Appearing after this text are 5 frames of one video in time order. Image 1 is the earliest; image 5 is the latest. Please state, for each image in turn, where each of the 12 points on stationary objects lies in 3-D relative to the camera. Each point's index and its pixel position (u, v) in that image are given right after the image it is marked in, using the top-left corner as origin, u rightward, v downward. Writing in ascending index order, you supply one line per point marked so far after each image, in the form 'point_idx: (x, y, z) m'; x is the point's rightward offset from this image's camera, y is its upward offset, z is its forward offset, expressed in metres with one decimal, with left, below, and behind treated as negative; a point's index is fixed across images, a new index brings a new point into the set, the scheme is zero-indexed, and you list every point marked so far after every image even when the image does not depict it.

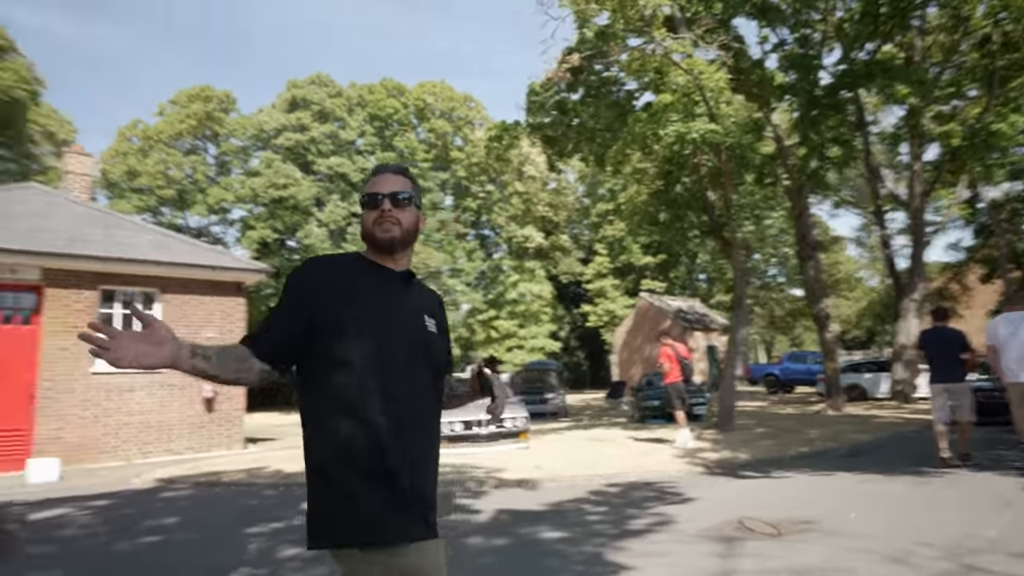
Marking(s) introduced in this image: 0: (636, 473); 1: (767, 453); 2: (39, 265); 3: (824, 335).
0: (+1.9, -2.8, +9.5) m
1: (+4.4, -2.9, +11.0) m
2: (-10.0, +0.5, +13.3) m
3: (+9.6, -1.4, +19.4) m
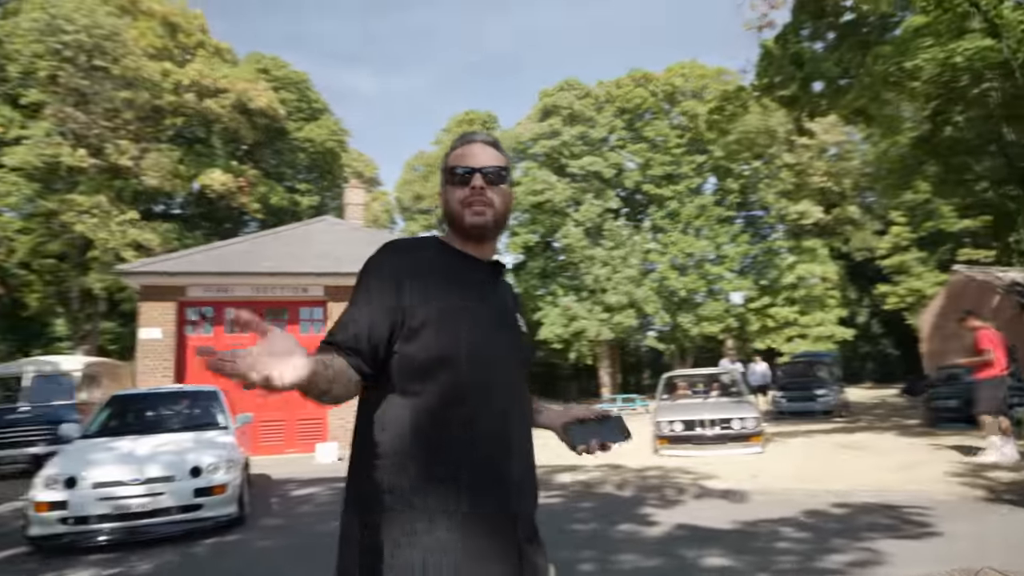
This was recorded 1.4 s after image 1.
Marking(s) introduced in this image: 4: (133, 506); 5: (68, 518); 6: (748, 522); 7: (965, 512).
0: (+4.5, -2.5, +7.7) m
1: (+7.4, -2.4, +7.9) m
2: (-4.8, +0.1, +16.1) m
3: (+15.5, -0.4, +13.3) m
4: (-3.9, -2.3, +6.5) m
5: (-4.5, -2.3, +6.4) m
6: (+2.5, -2.5, +6.7) m
7: (+4.8, -2.4, +6.8) m
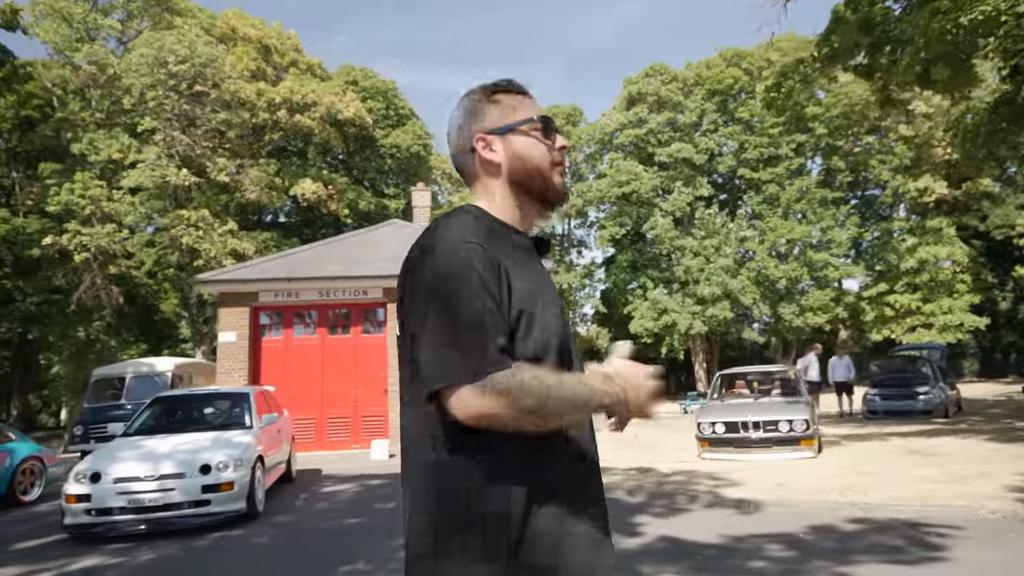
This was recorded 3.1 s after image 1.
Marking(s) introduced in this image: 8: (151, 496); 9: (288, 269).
0: (+4.3, -2.4, +6.8) m
1: (+7.3, -2.2, +6.5) m
2: (-3.5, +0.1, +16.7) m
3: (+16.1, +0.1, +10.5) m
4: (-4.1, -2.4, +7.1) m
5: (-4.7, -2.5, +7.1) m
6: (+2.2, -2.4, +6.2) m
7: (+4.5, -2.3, +5.9) m
8: (-4.1, -2.4, +7.1) m
9: (-5.9, +0.5, +16.9) m
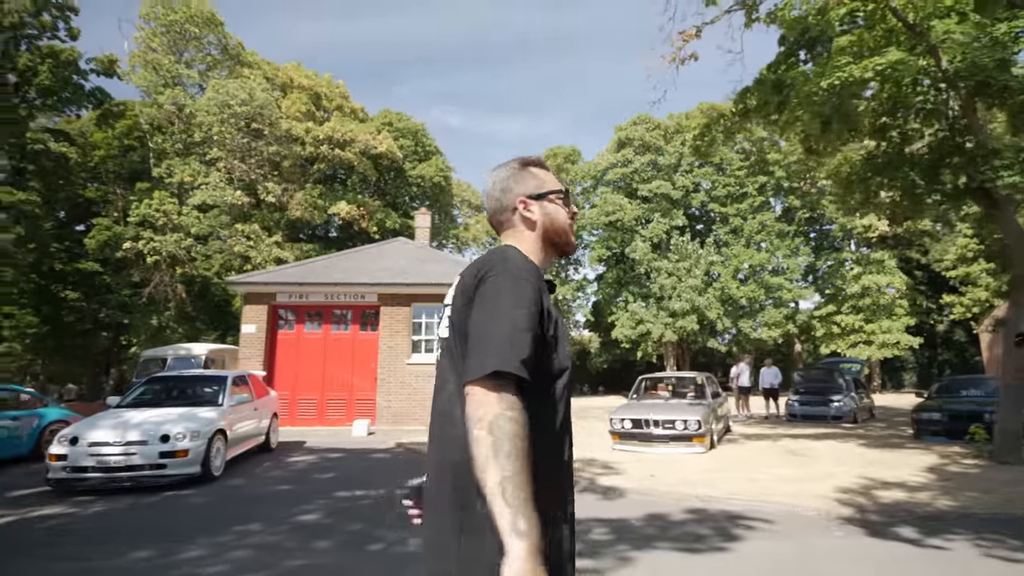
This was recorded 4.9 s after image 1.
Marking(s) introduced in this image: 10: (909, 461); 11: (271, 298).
0: (+3.0, -2.8, +7.9) m
1: (+5.9, -2.7, +7.5) m
2: (-4.2, -0.1, +18.2) m
3: (+15.0, -0.9, +11.0) m
4: (-5.4, -2.4, +8.6) m
5: (-6.0, -2.4, +8.6) m
6: (+0.8, -2.7, +7.3) m
7: (+3.2, -2.7, +6.9) m
8: (-5.4, -2.3, +8.6) m
9: (-6.6, +0.5, +18.5) m
10: (+6.3, -2.7, +10.0) m
11: (-7.5, -0.3, +18.3) m
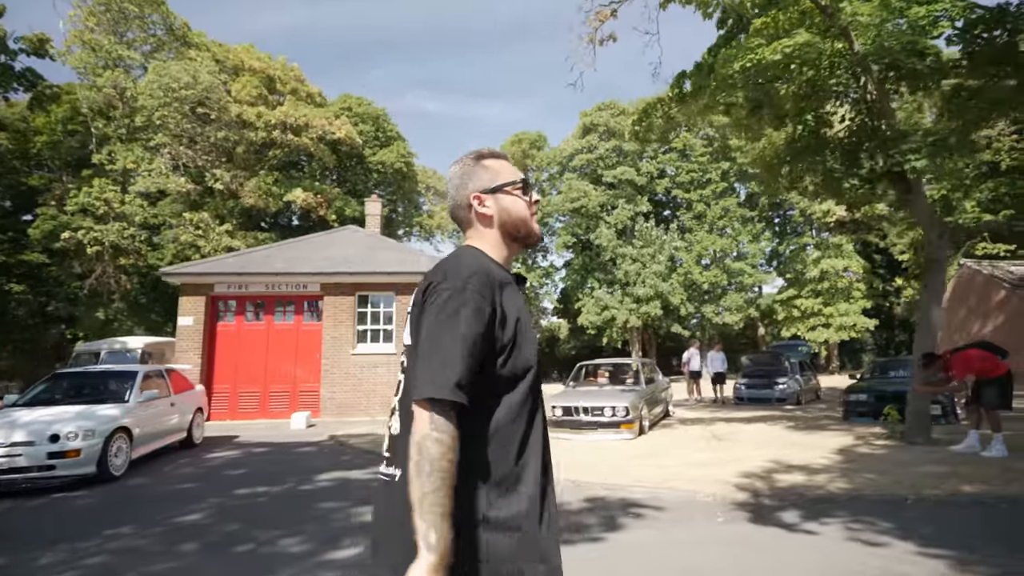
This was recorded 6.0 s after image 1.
0: (+1.7, -2.6, +7.8) m
1: (+4.7, -2.5, +7.5) m
2: (-5.8, +0.2, +17.8) m
3: (+13.7, -0.6, +11.2) m
4: (-6.7, -2.3, +8.2) m
5: (-7.3, -2.4, +8.2) m
6: (-0.4, -2.6, +7.2) m
7: (+1.9, -2.5, +6.8) m
8: (-6.7, -2.3, +8.3) m
9: (-8.2, +0.7, +18.0) m
10: (+5.0, -2.5, +10.1) m
11: (-9.0, 0.0, +17.8) m
